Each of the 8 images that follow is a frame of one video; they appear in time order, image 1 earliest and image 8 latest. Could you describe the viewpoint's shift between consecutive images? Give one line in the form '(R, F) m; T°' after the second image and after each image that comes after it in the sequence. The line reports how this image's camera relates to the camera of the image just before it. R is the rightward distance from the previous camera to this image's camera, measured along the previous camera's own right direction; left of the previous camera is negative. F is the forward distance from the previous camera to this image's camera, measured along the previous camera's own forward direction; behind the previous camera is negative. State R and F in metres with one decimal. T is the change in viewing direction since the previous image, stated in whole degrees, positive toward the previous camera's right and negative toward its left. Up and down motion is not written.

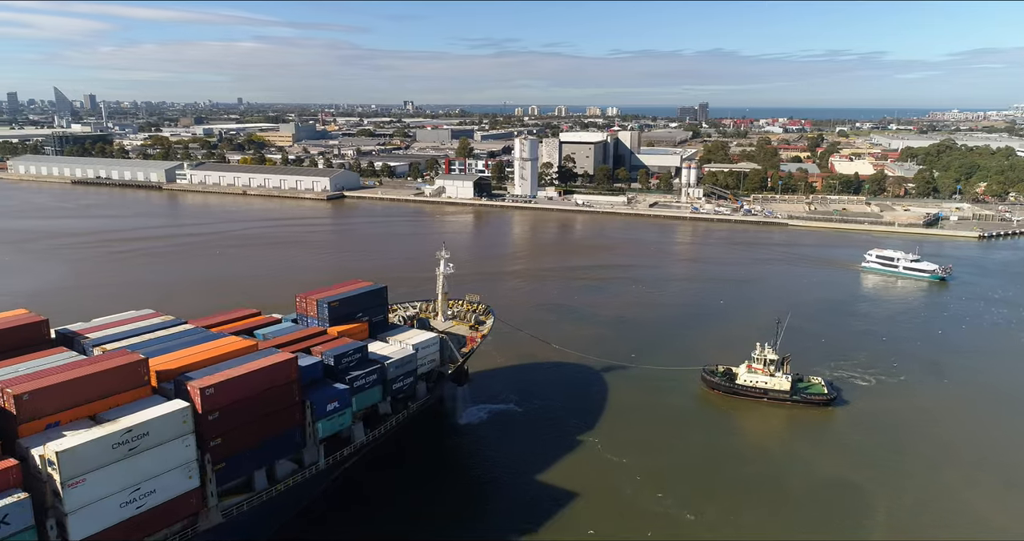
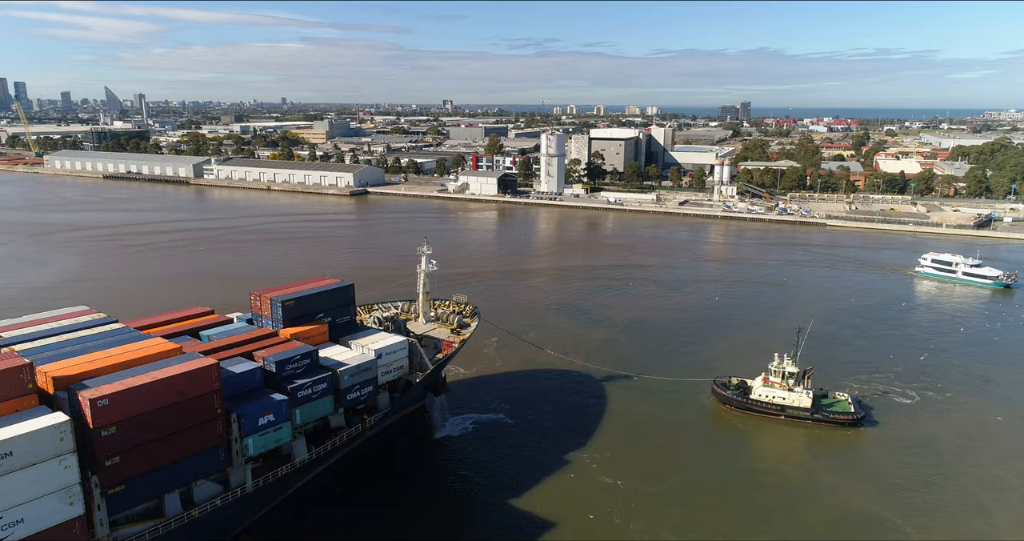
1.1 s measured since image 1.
(+0.6, +0.8) m; -3°
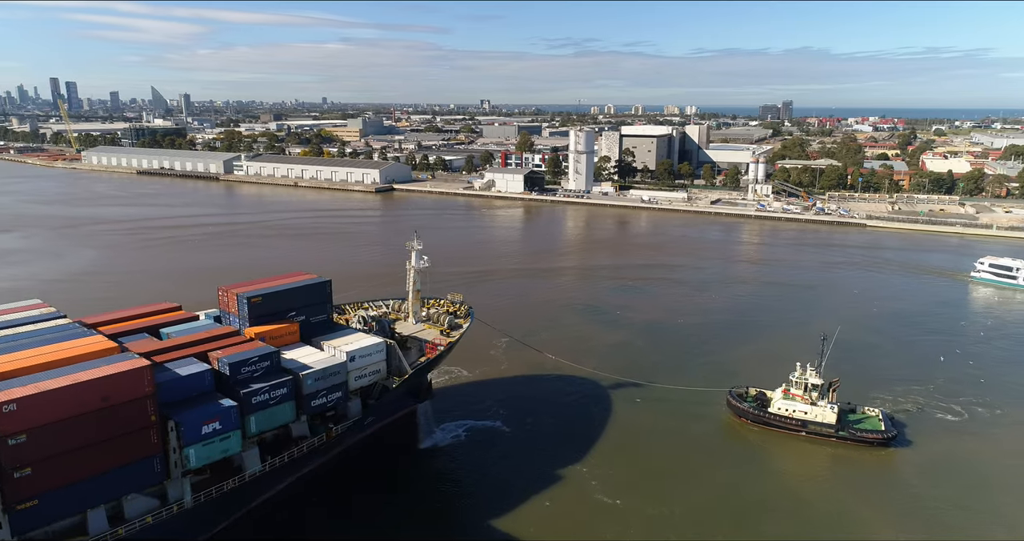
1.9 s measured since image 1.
(+0.4, +0.6) m; -3°
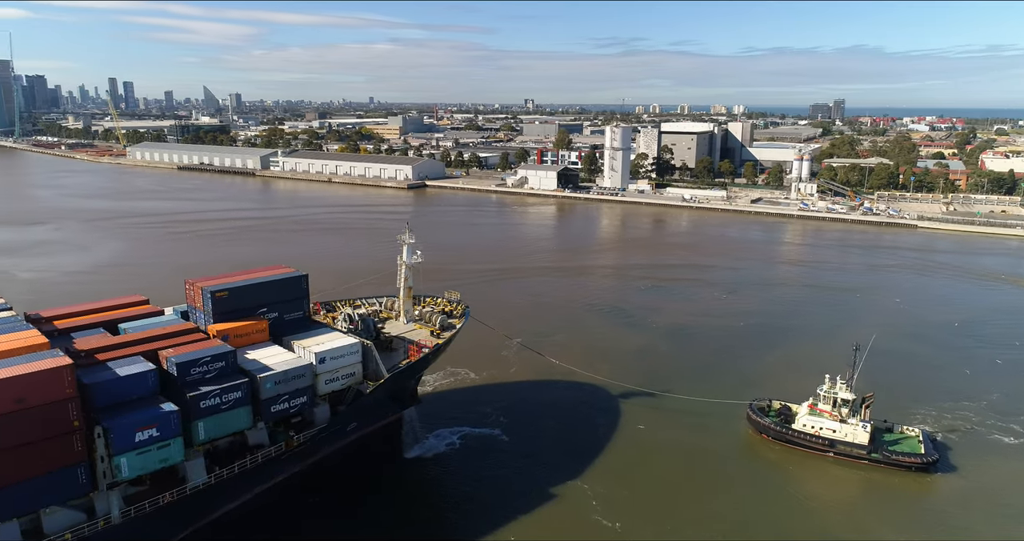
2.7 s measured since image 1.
(+0.4, +0.6) m; -3°
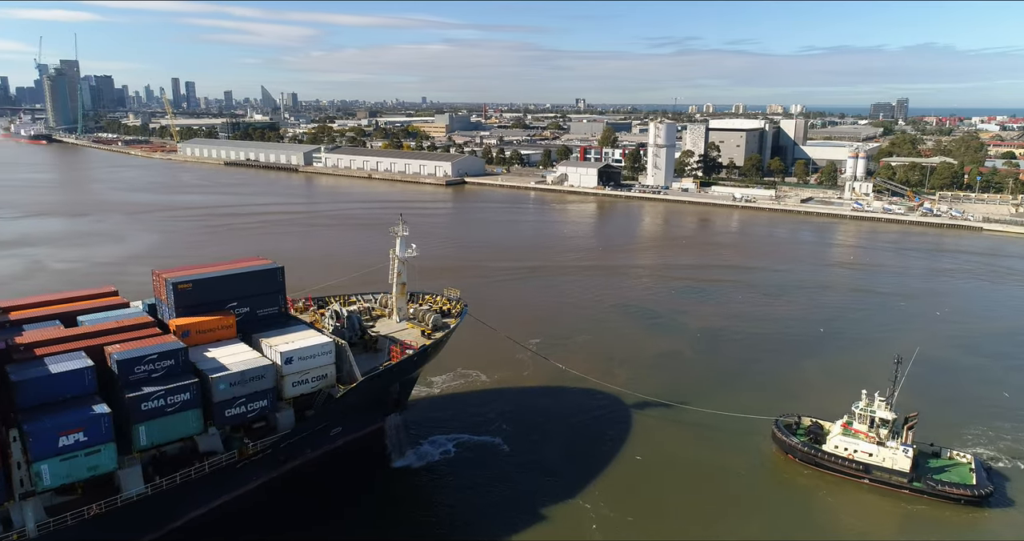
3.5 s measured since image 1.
(+0.4, +0.6) m; -4°
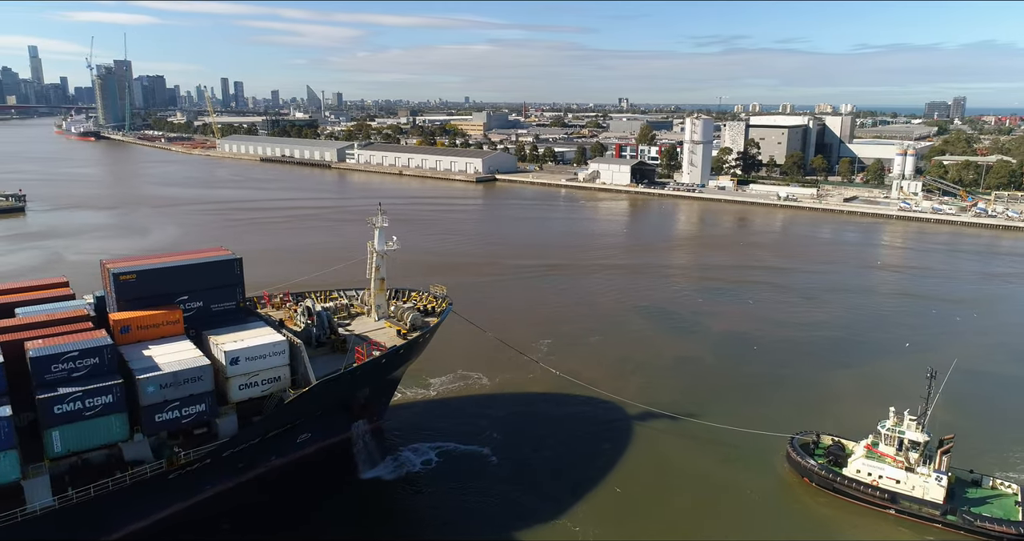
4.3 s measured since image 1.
(+0.5, +0.6) m; -3°
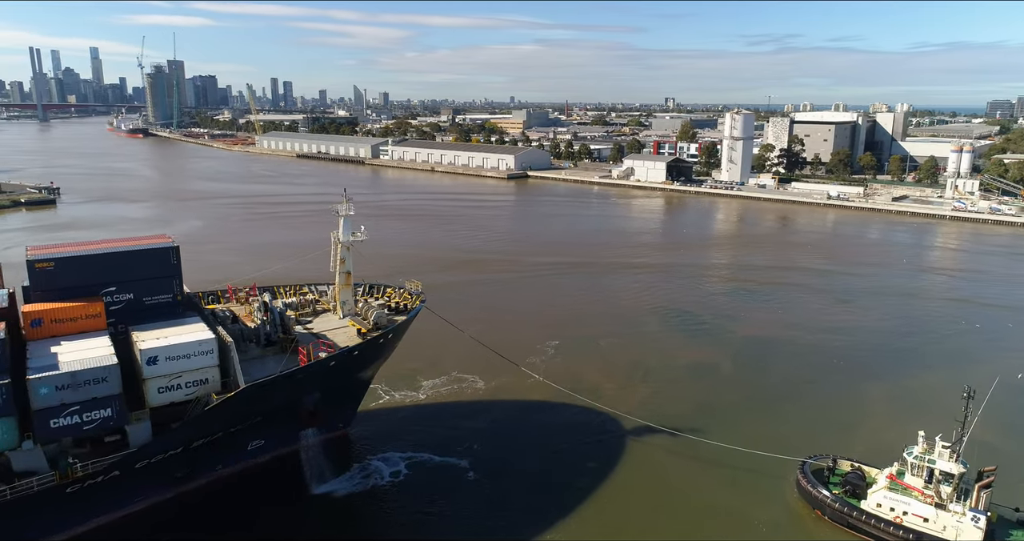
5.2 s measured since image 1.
(+0.5, +0.6) m; -4°
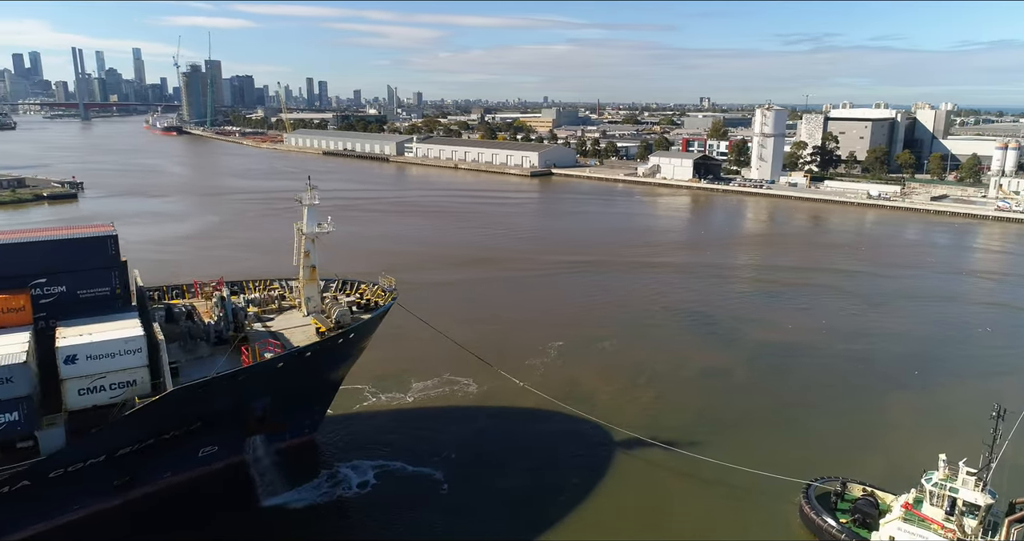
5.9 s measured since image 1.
(+0.4, +0.5) m; -3°
